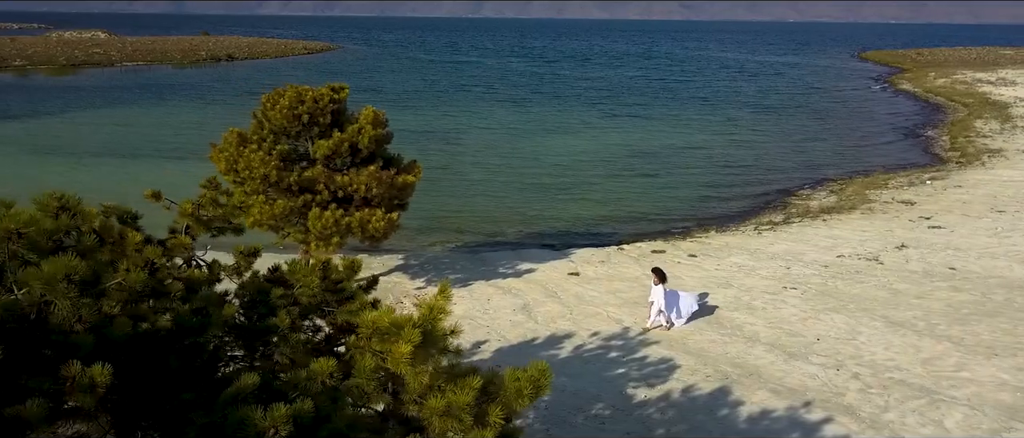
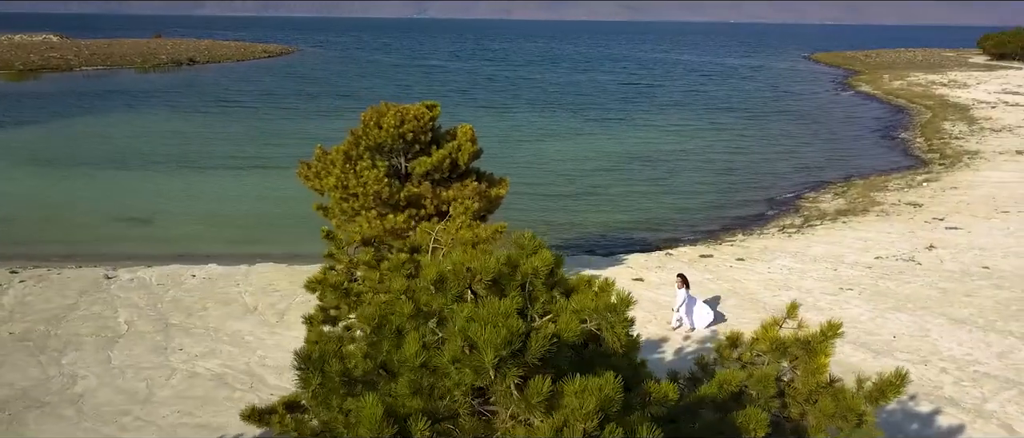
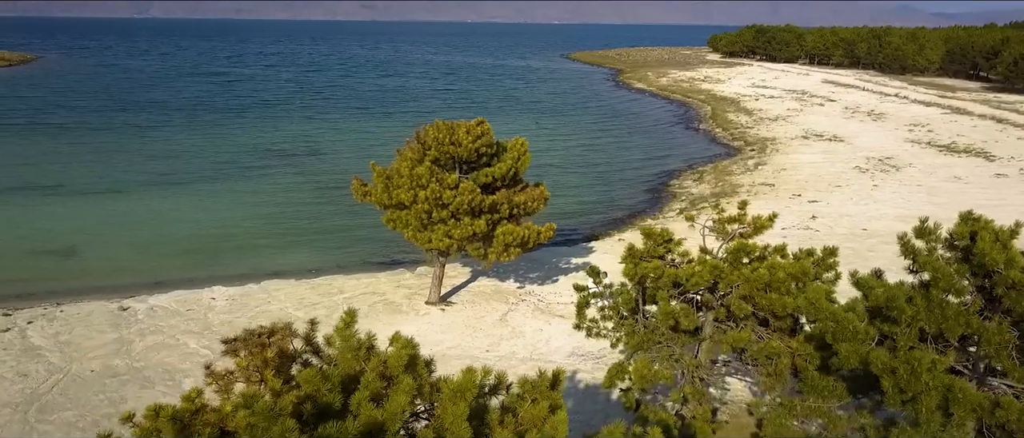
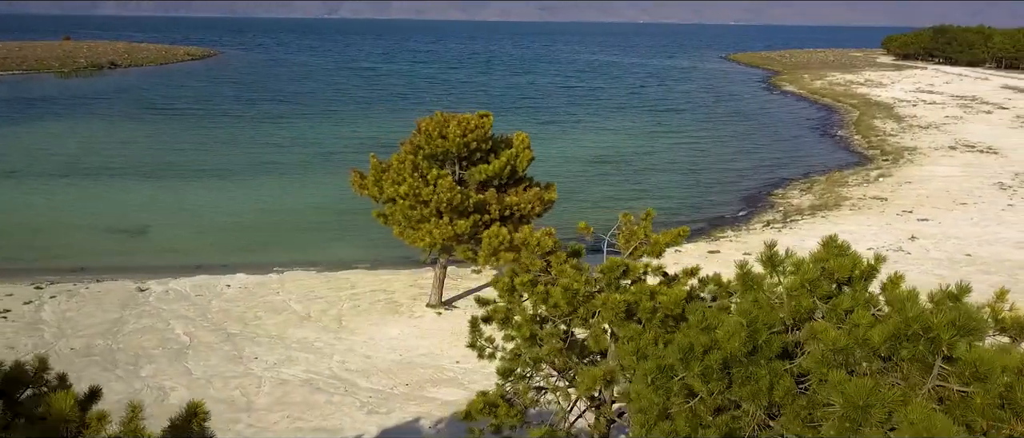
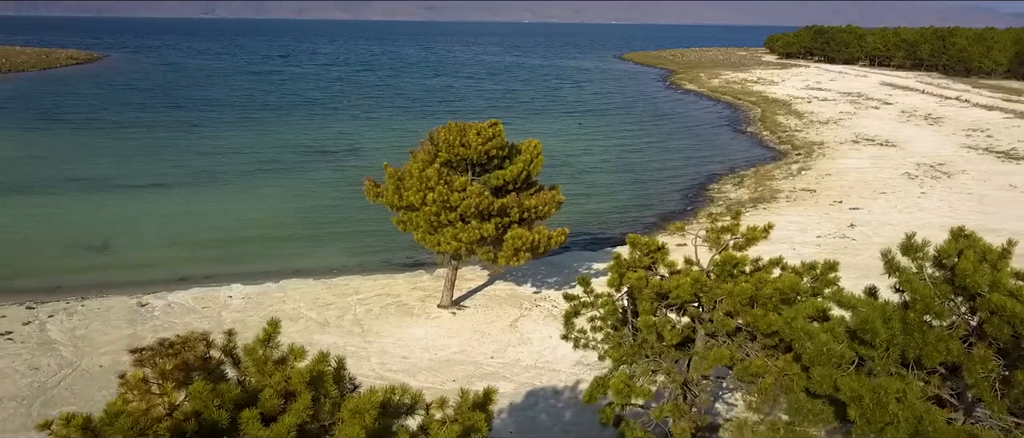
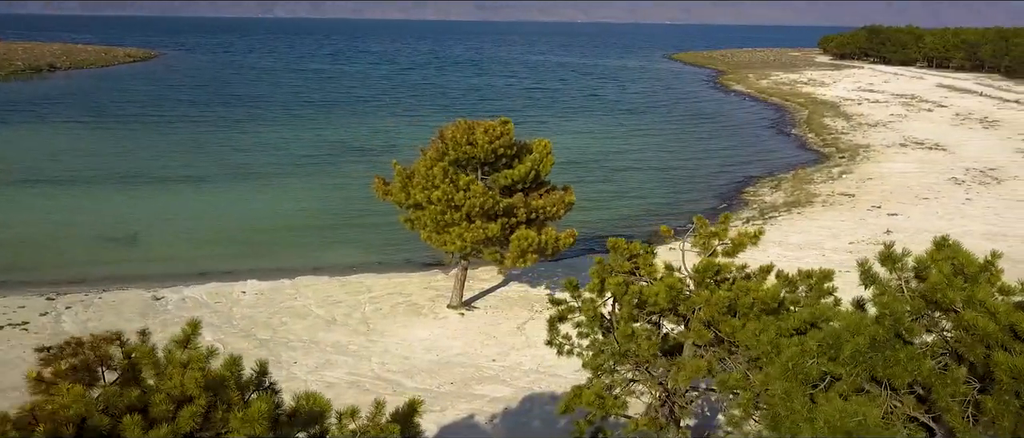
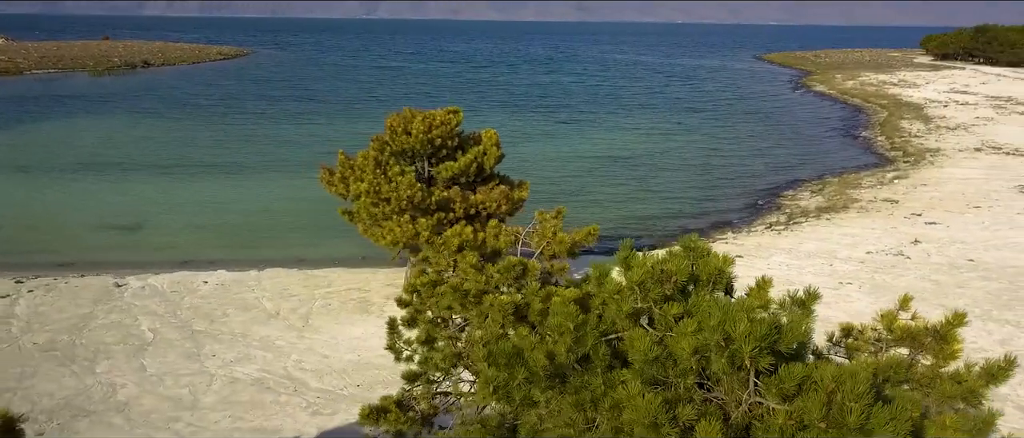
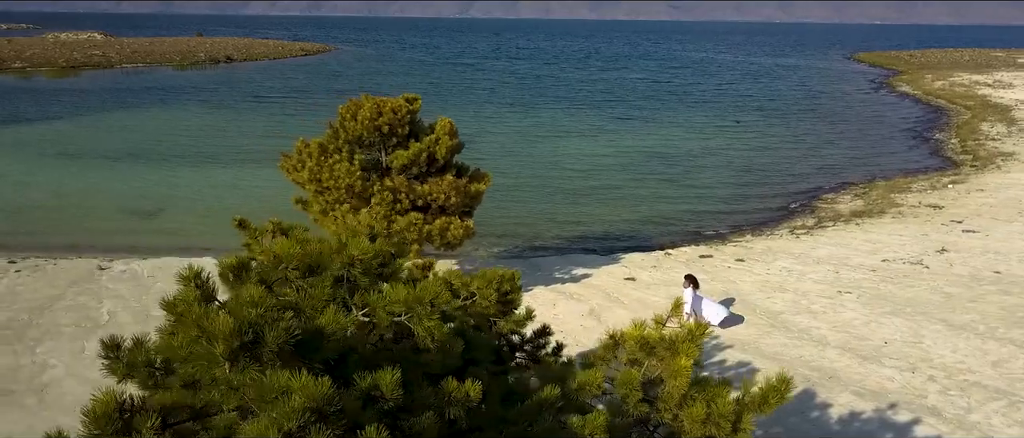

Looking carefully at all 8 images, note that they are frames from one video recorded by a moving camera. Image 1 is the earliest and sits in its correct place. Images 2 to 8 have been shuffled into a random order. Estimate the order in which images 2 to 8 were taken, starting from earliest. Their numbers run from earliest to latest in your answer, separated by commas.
8, 2, 7, 4, 6, 5, 3
